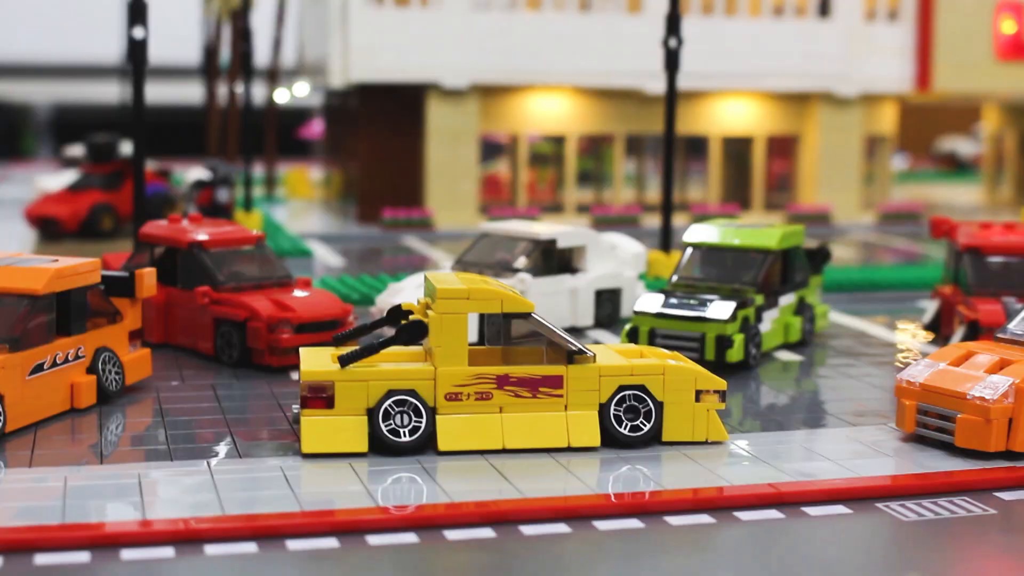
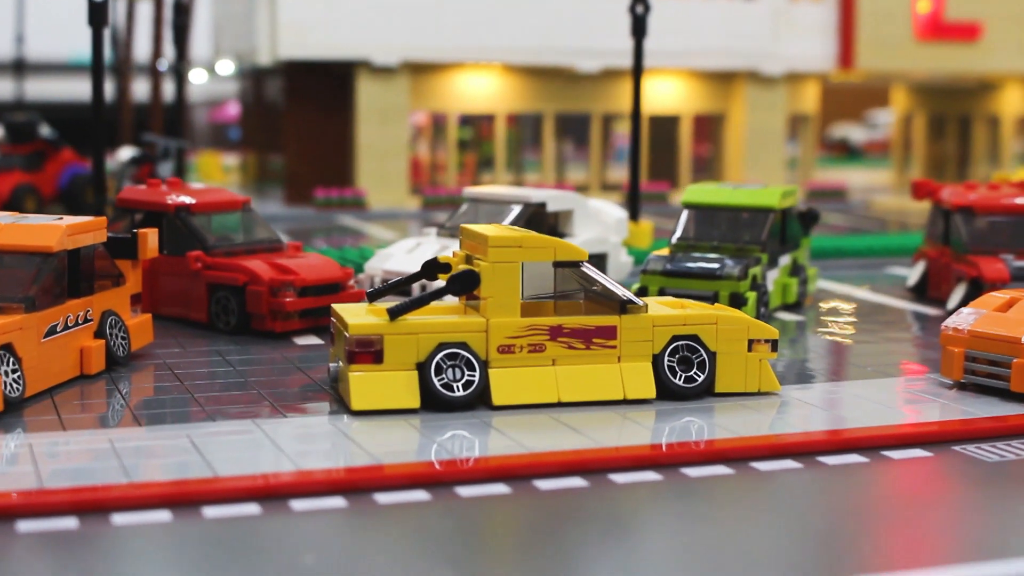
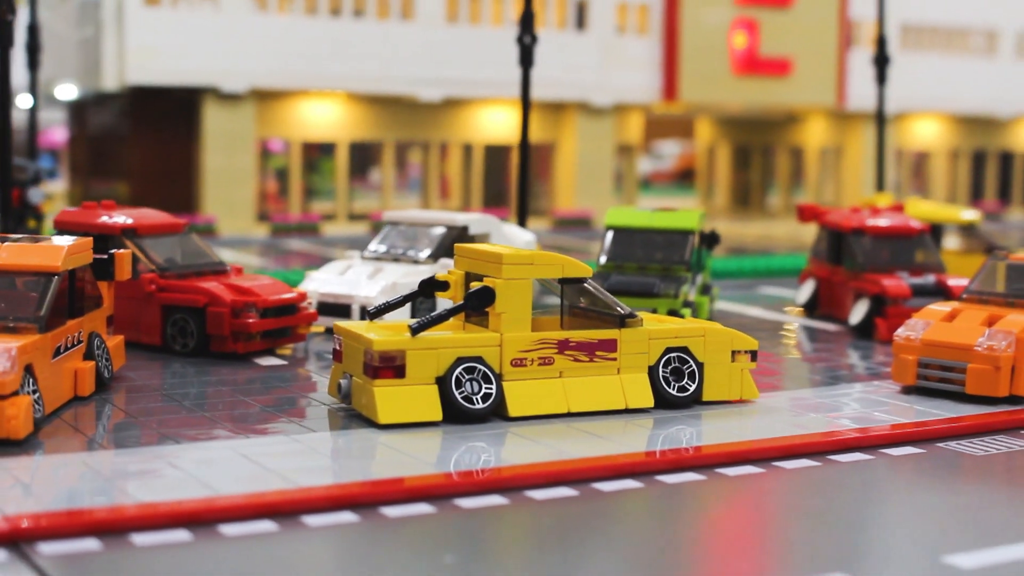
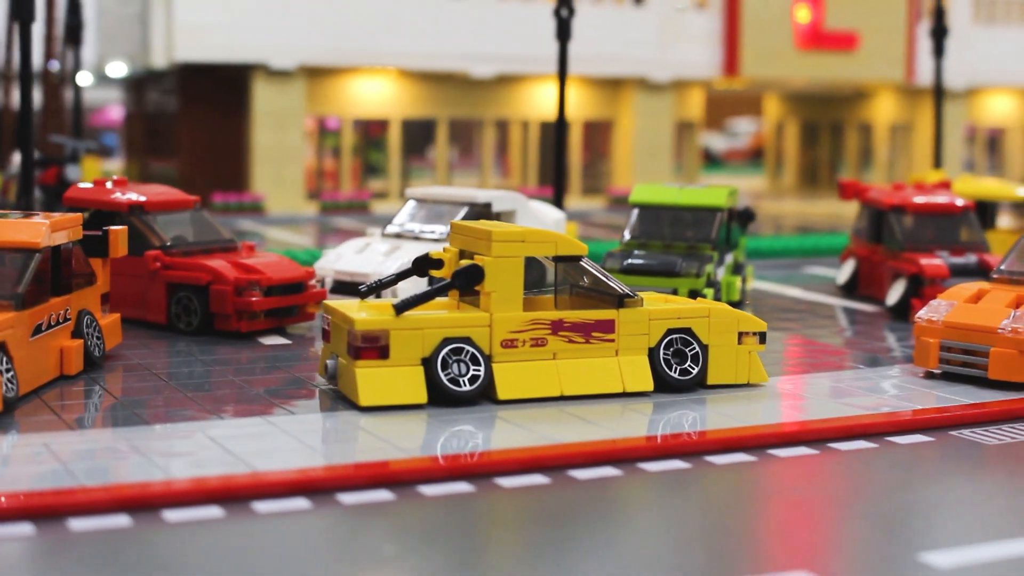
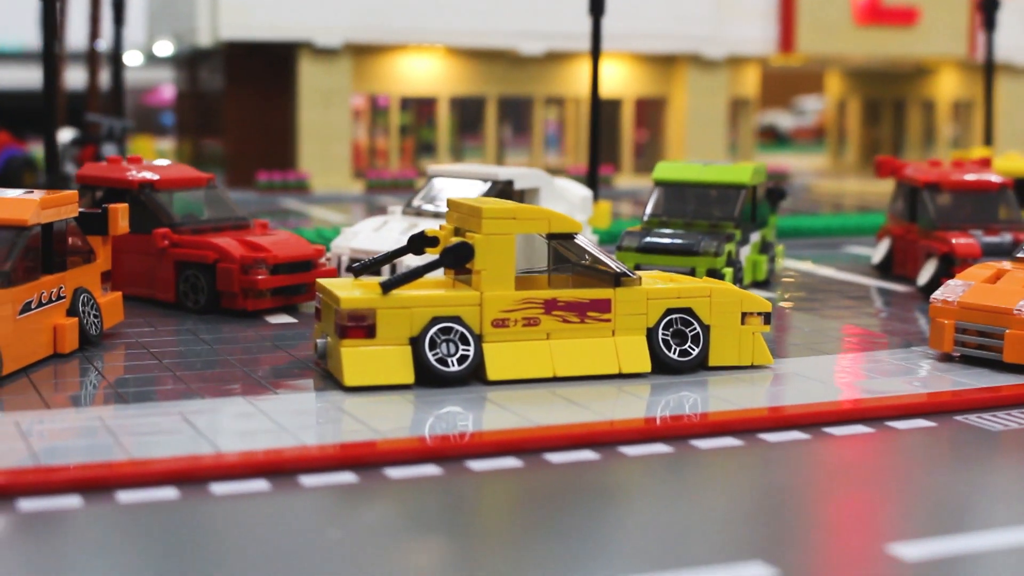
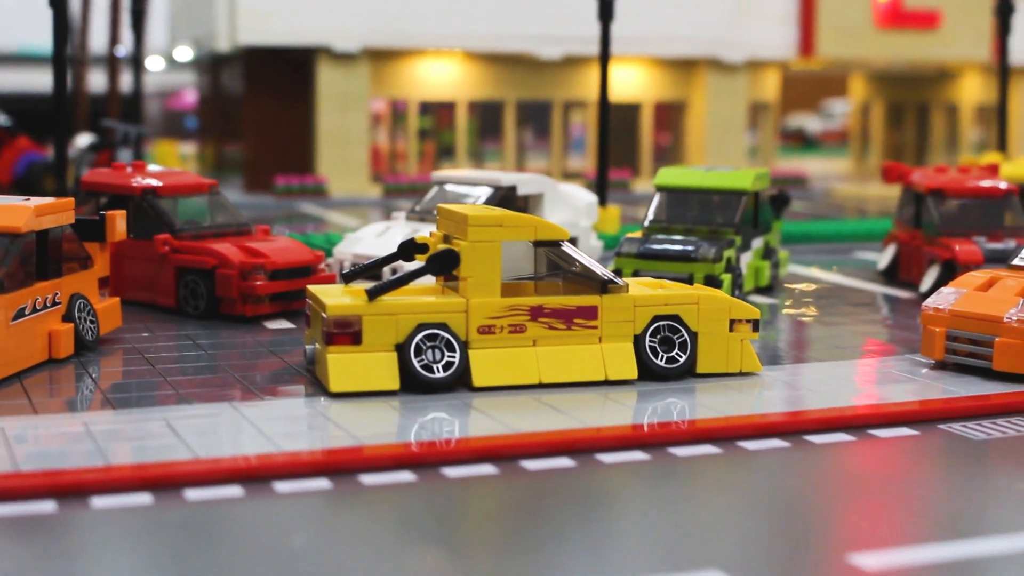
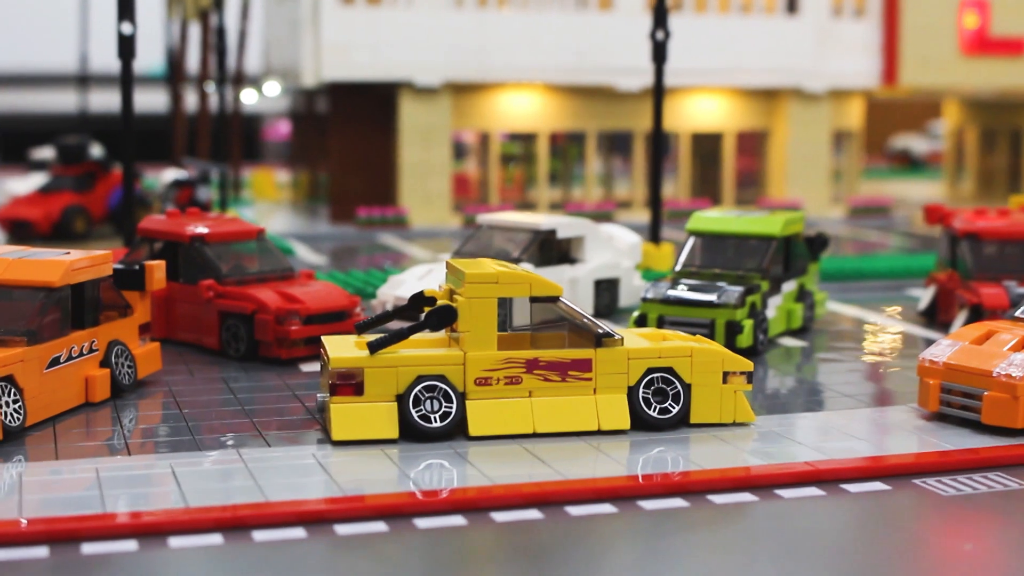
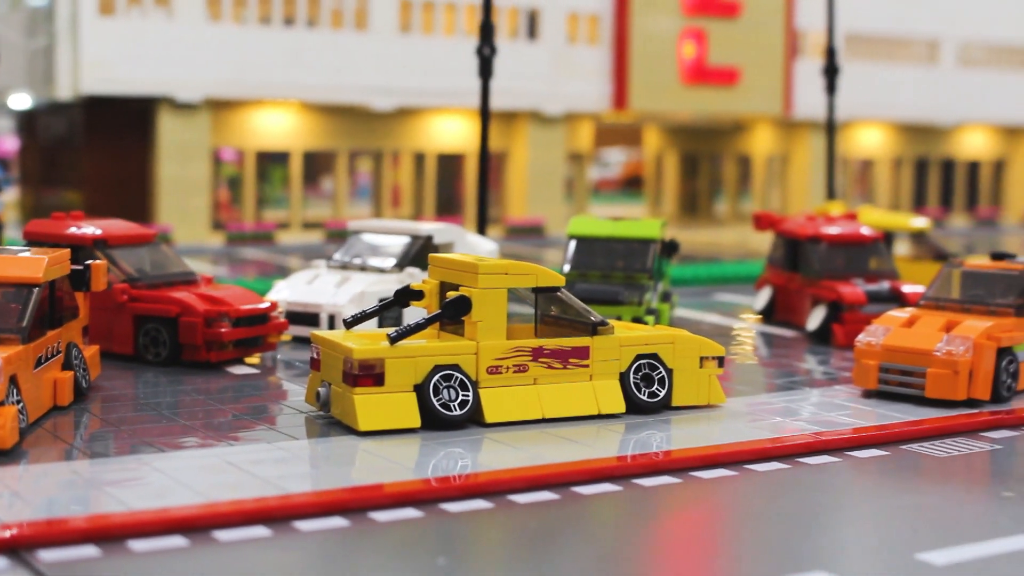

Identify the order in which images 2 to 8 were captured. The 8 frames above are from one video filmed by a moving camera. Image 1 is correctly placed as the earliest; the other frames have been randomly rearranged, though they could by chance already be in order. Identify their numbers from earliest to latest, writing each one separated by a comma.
7, 2, 6, 5, 4, 3, 8
